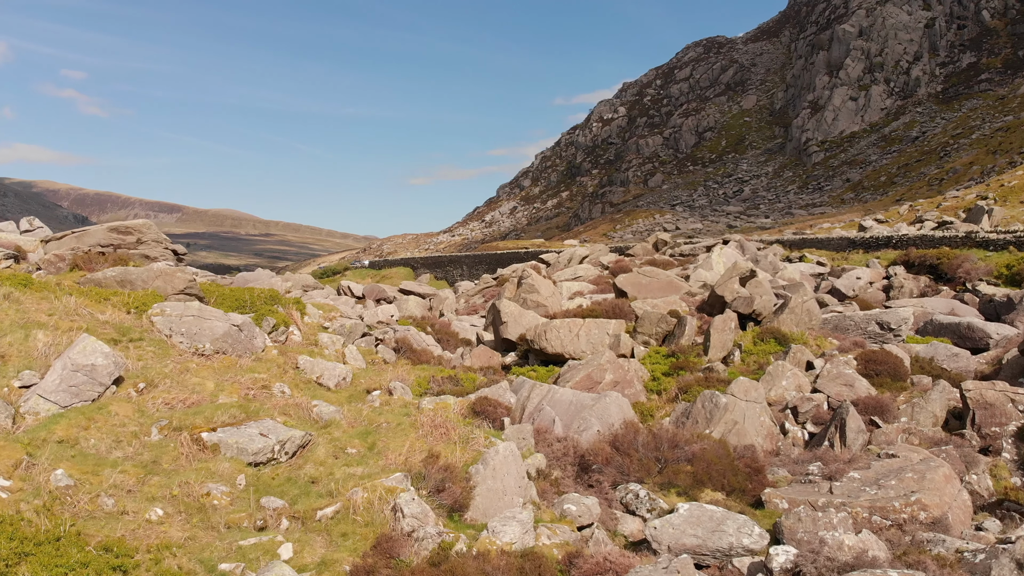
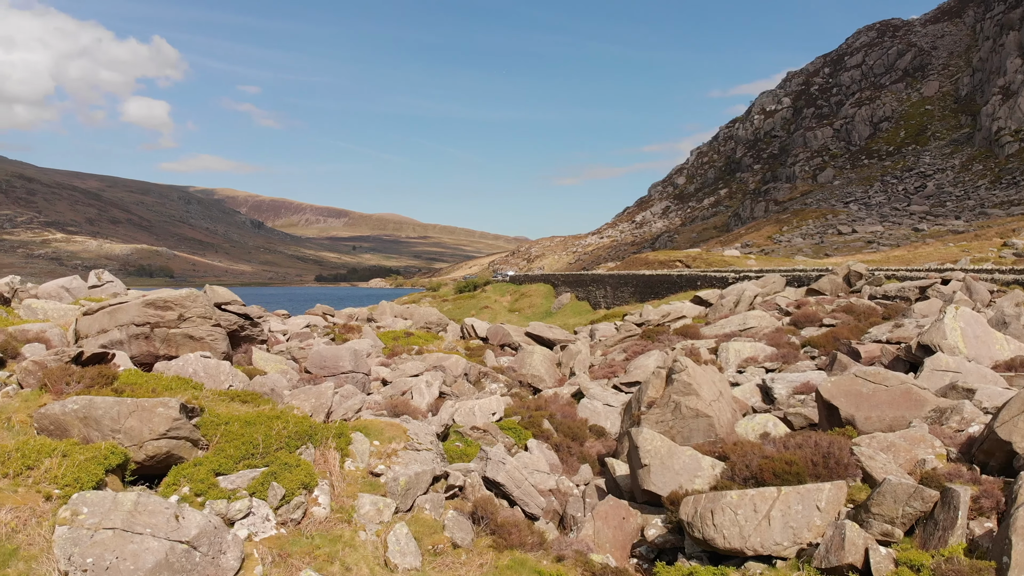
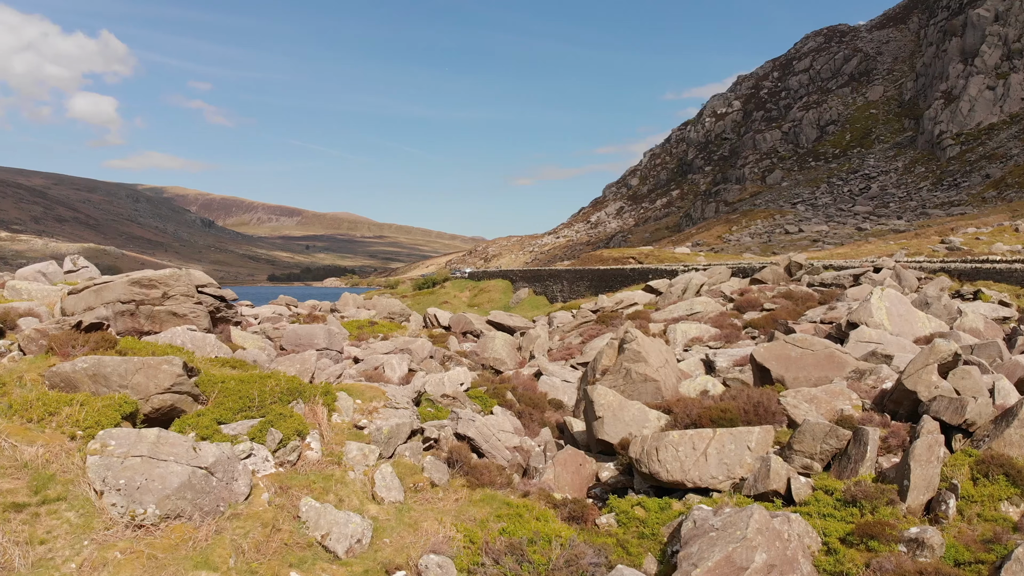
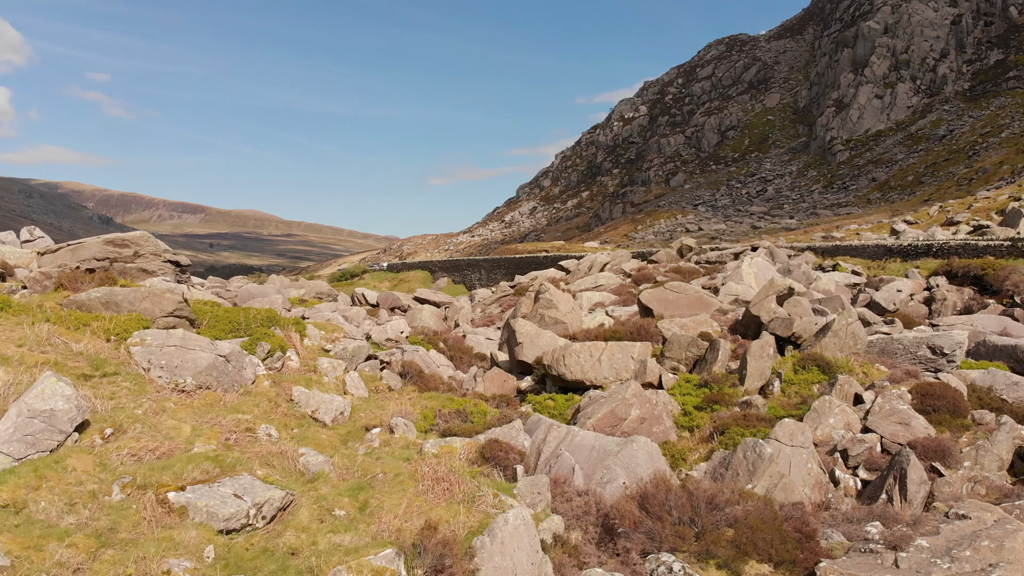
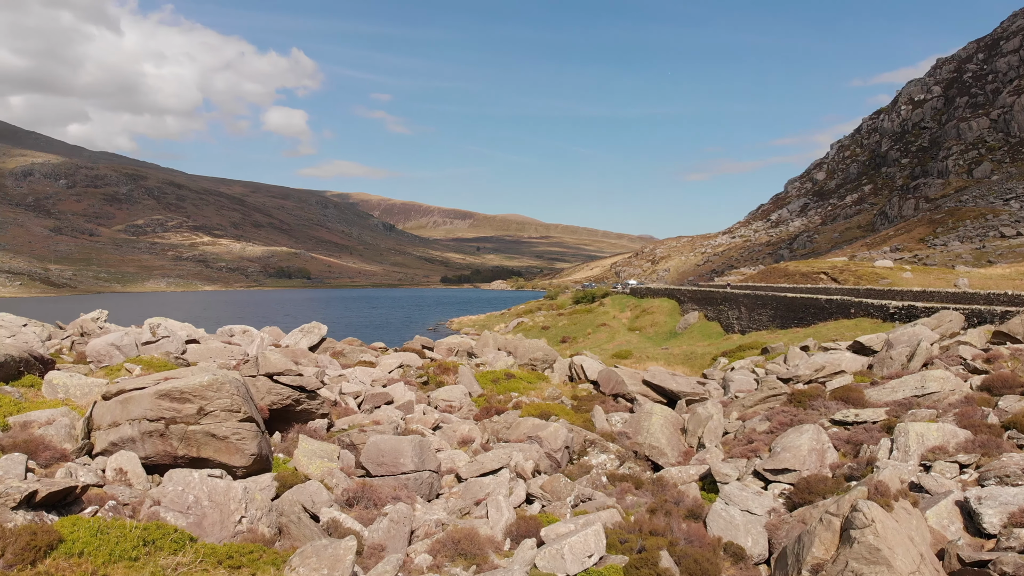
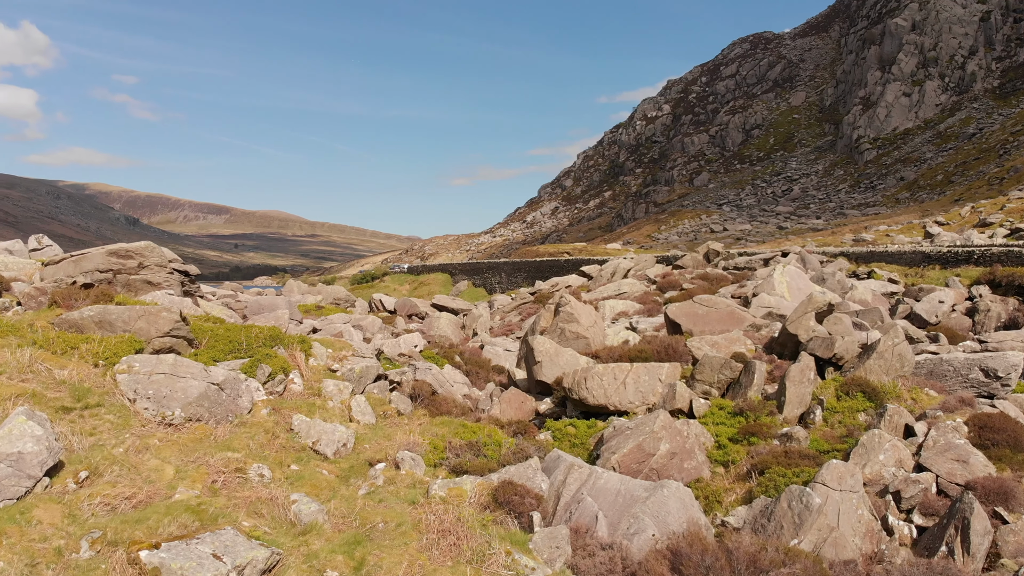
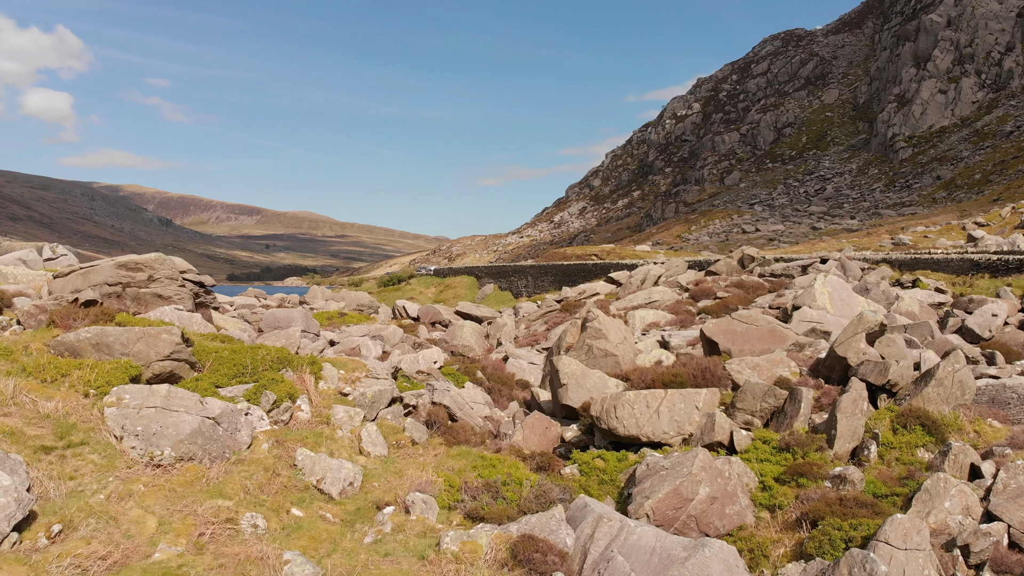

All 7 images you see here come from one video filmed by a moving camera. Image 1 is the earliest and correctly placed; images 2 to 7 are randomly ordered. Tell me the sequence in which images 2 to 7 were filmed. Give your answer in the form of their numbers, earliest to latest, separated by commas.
4, 6, 7, 3, 2, 5
